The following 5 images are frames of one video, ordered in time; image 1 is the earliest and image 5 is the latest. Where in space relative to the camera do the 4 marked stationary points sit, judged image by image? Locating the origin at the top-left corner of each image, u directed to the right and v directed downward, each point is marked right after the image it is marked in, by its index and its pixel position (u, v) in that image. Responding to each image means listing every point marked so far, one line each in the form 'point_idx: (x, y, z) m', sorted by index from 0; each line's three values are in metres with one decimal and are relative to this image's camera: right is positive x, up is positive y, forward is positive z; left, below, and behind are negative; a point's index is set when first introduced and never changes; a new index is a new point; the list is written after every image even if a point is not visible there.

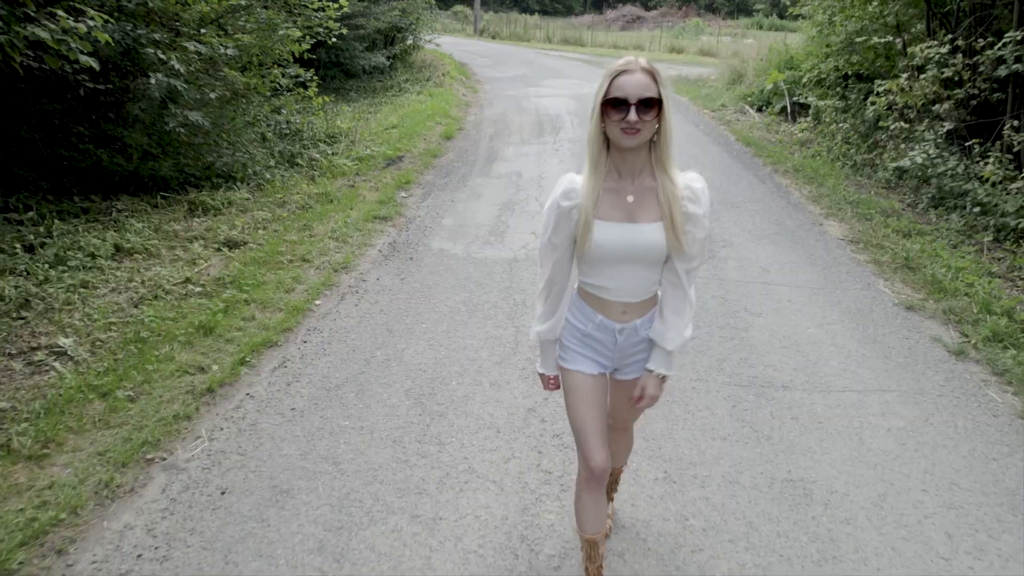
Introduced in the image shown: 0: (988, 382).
0: (+2.7, -0.5, +4.0) m
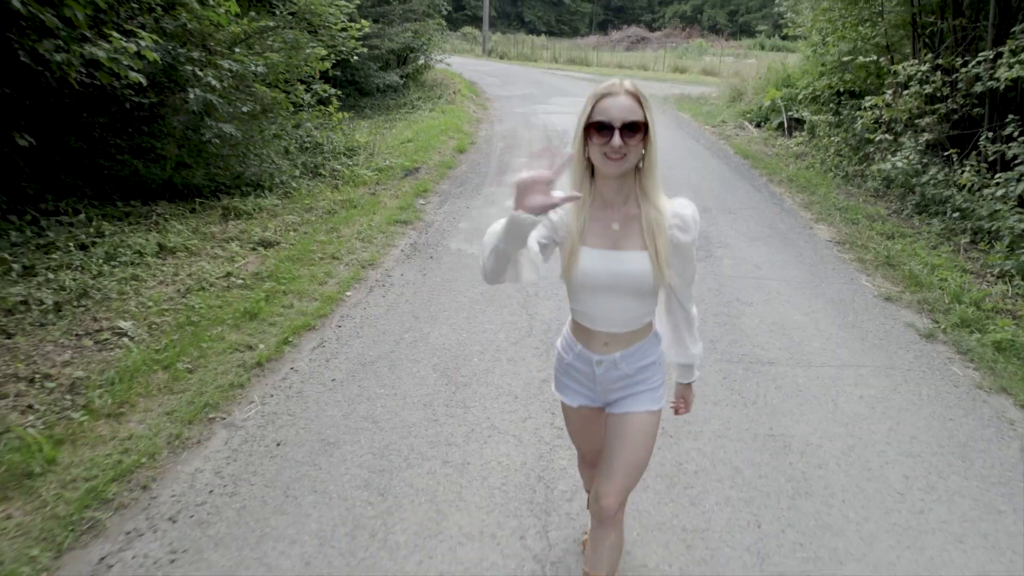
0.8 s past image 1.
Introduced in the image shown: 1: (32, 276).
0: (+2.8, -0.4, +4.4) m
1: (-4.1, +0.1, +5.9) m
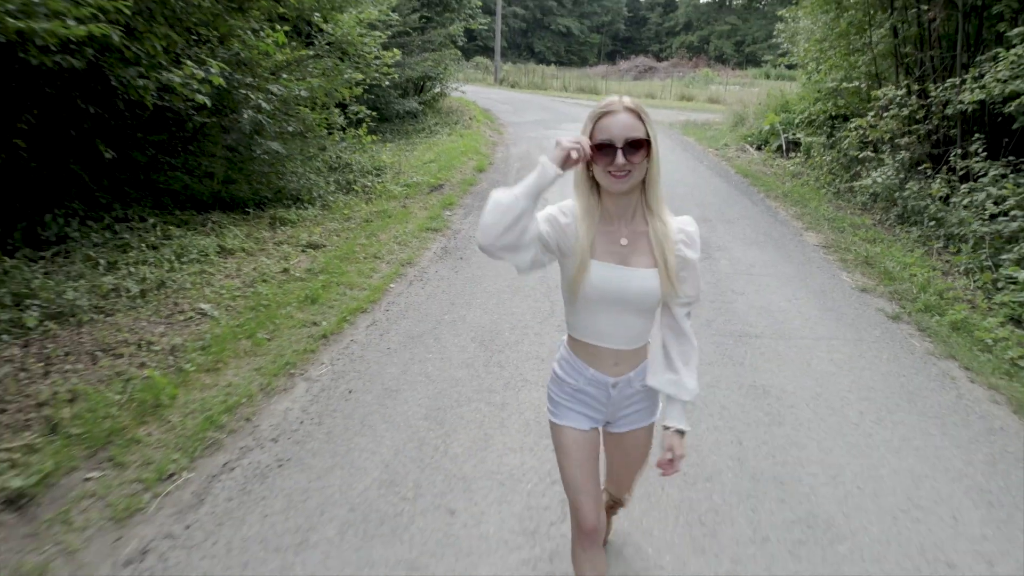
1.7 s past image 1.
0: (+3.0, -0.3, +5.2) m
1: (-3.9, +0.2, +6.8) m
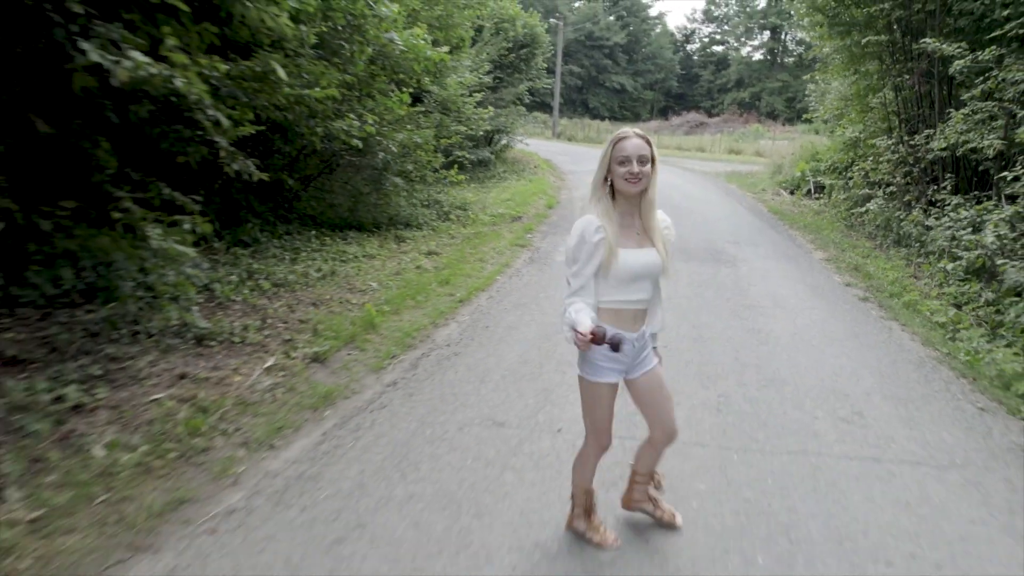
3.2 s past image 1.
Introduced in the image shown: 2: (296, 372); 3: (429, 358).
0: (+3.8, -0.2, +7.3) m
1: (-2.9, +0.3, +9.4) m
2: (-1.7, -0.6, +5.4) m
3: (-0.7, -0.6, +5.9) m
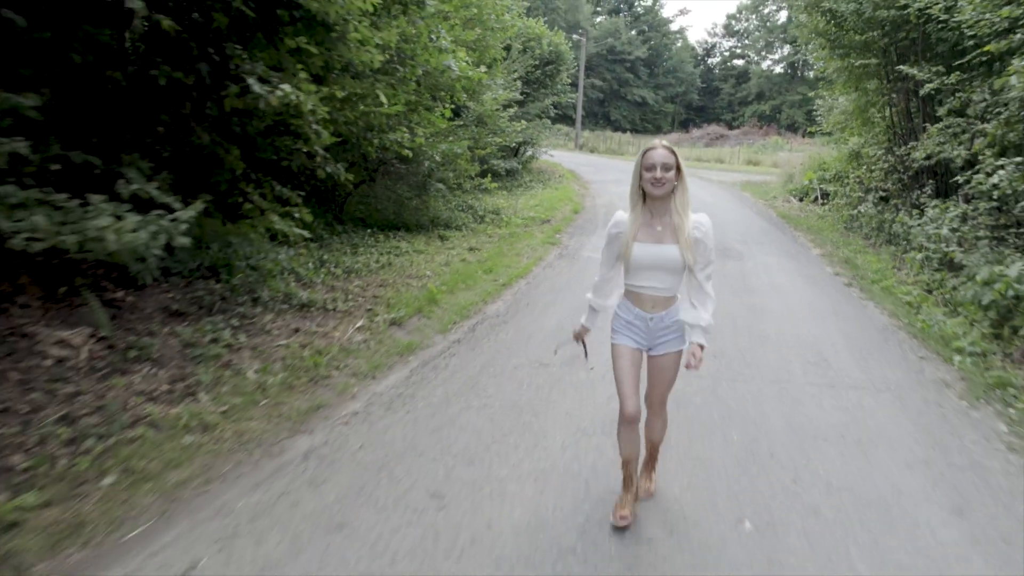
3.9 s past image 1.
0: (+4.2, -0.1, +8.6) m
1: (-2.4, +0.5, +10.9) m
2: (-1.3, -0.4, +6.8) m
3: (-0.3, -0.4, +7.3) m
